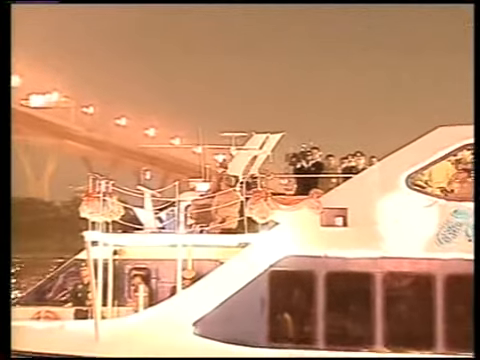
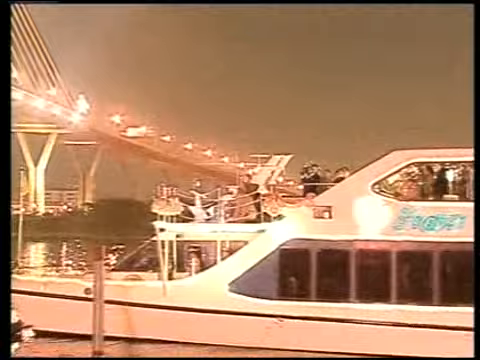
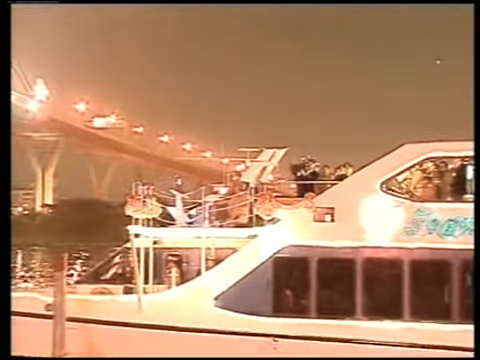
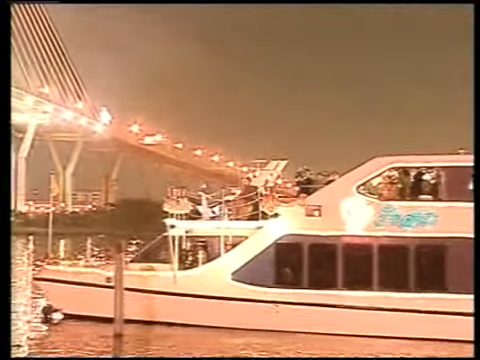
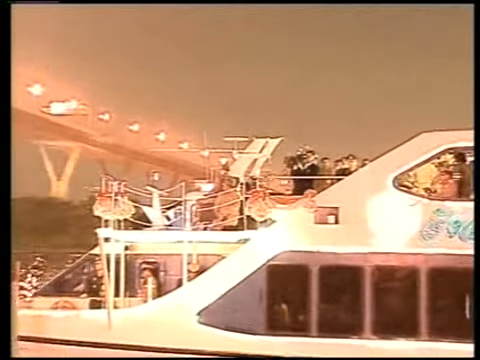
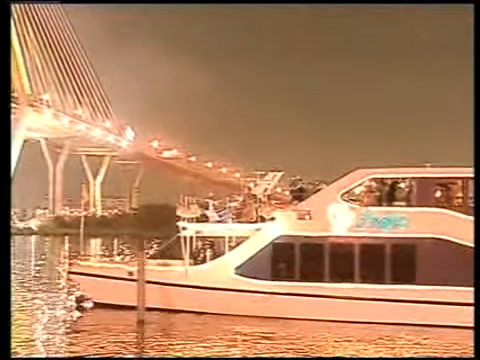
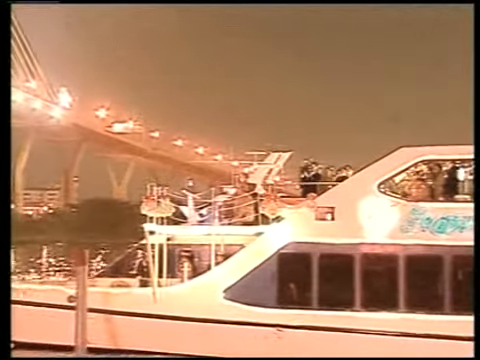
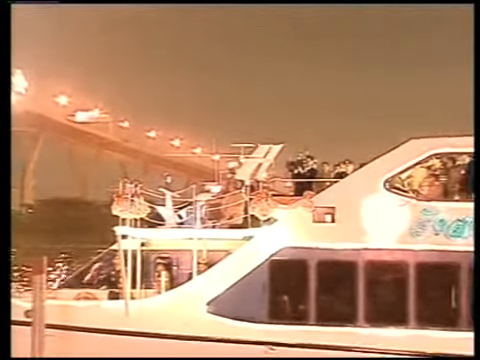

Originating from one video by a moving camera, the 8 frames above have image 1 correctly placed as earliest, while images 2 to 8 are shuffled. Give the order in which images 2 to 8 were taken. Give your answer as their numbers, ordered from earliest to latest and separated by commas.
5, 8, 3, 7, 2, 4, 6
